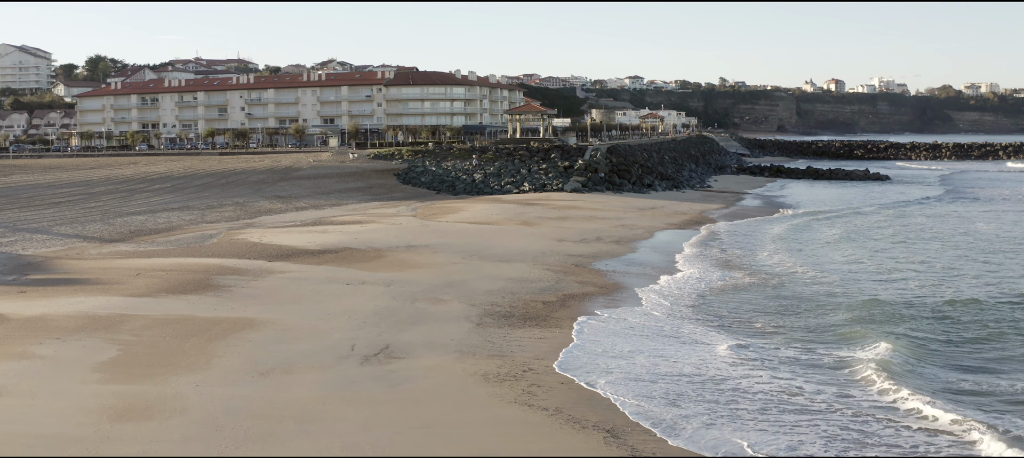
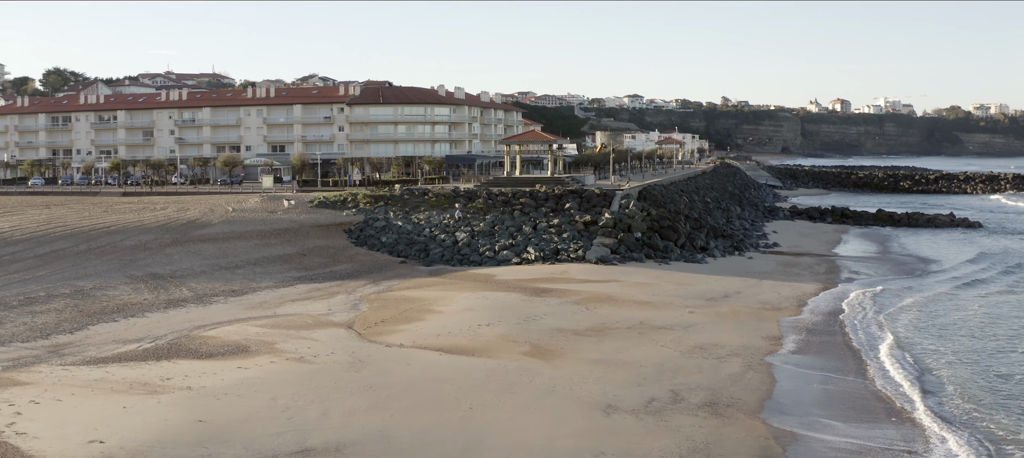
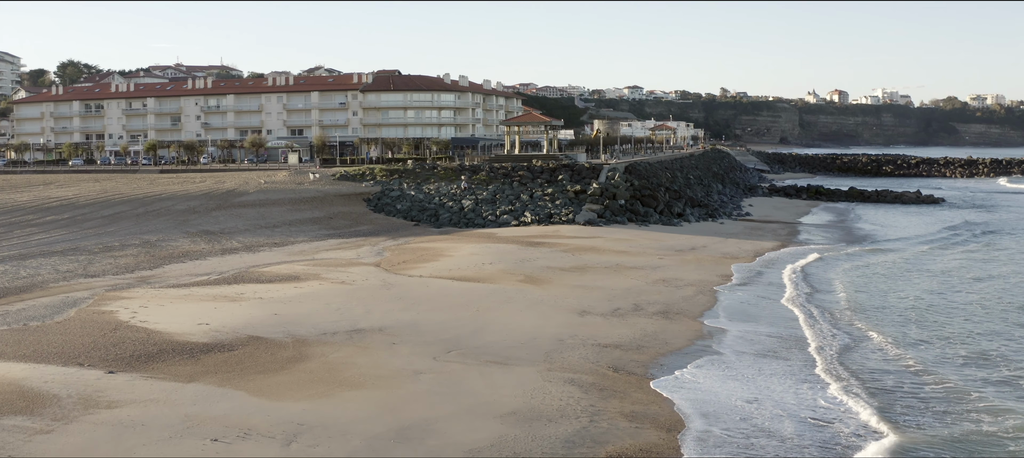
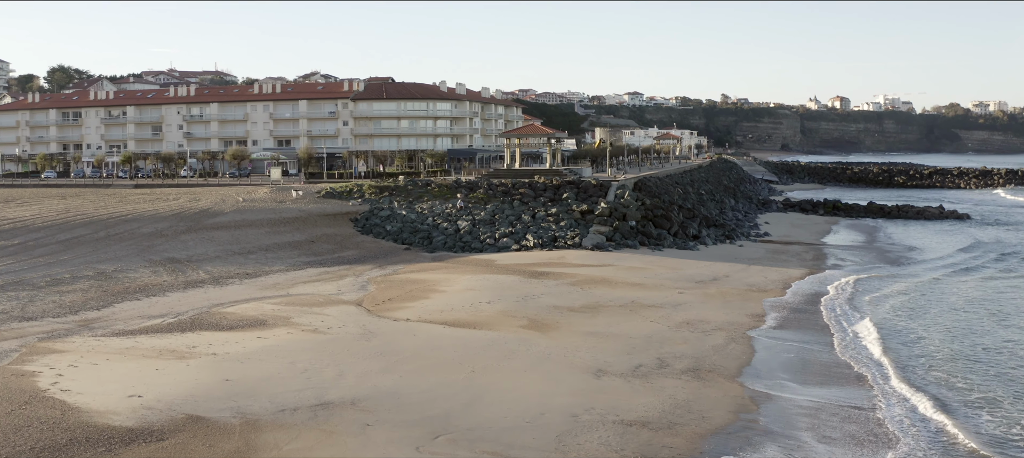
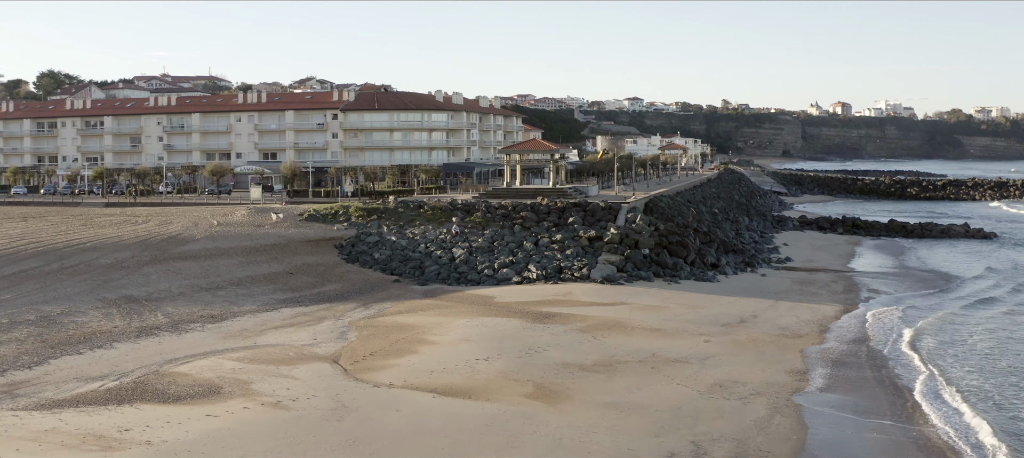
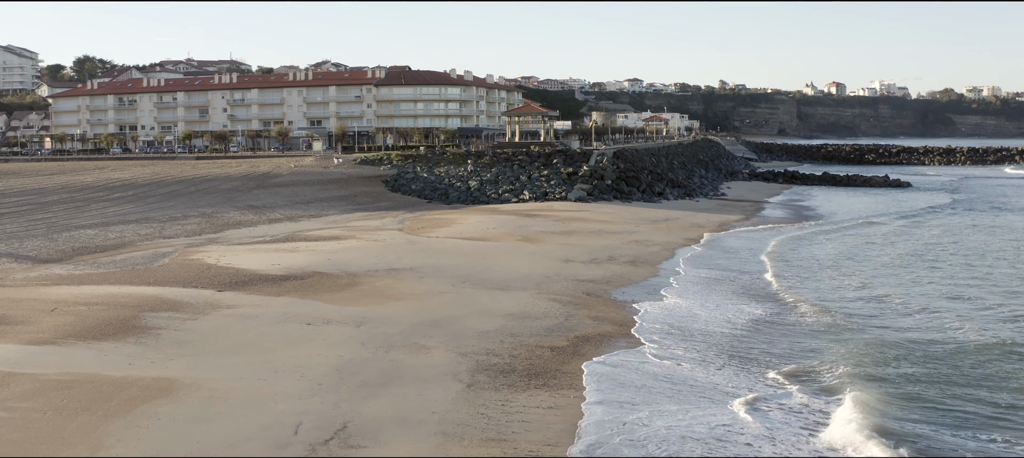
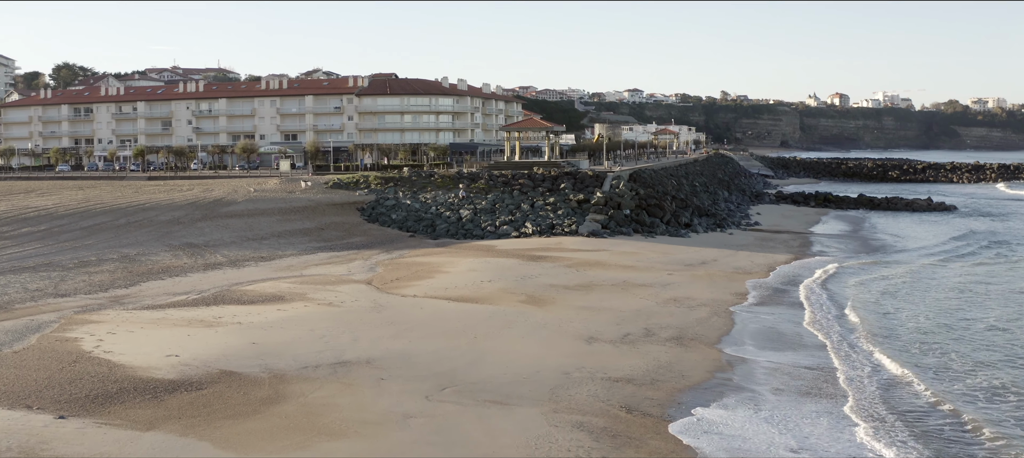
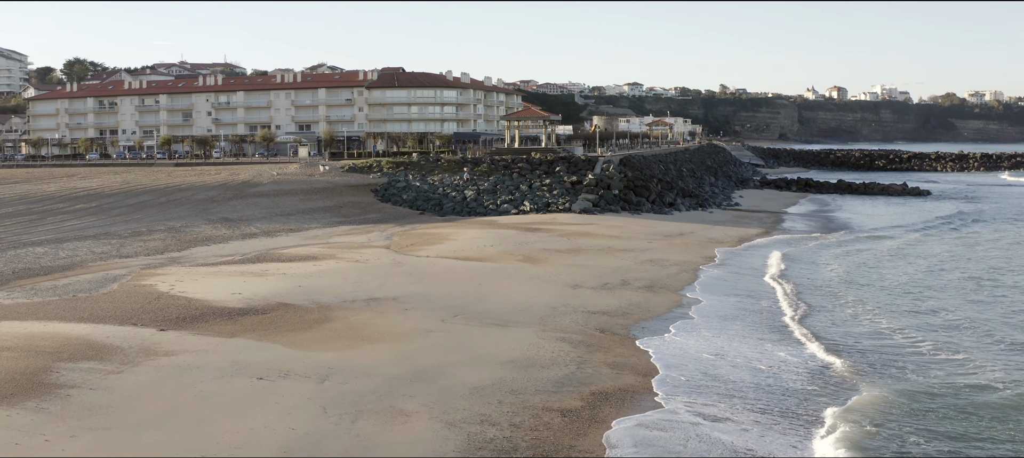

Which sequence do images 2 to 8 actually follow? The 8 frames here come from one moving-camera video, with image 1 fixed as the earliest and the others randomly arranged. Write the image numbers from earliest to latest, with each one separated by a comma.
6, 8, 3, 7, 4, 2, 5
